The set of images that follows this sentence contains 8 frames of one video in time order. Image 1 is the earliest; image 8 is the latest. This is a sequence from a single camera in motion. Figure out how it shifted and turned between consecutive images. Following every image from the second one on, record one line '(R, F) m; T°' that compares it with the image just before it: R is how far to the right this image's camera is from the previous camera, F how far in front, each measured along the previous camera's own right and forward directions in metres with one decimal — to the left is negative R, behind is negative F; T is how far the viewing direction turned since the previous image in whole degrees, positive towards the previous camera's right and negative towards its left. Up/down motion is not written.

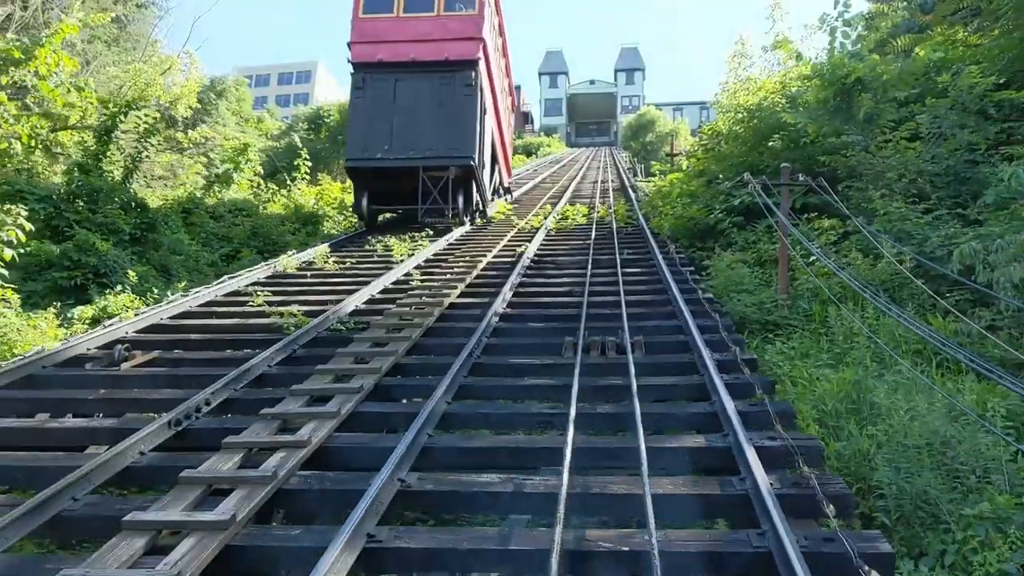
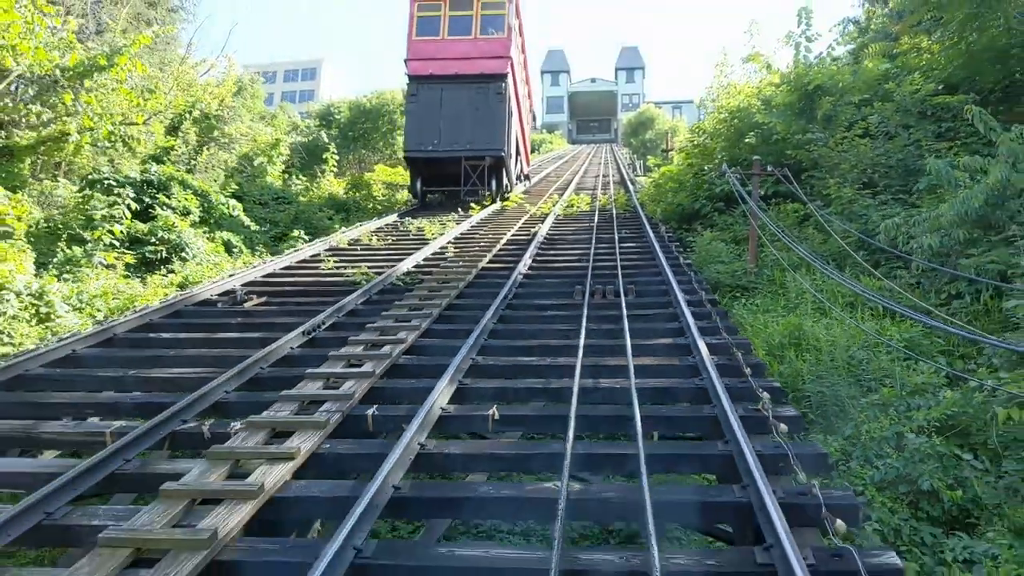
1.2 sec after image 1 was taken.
(-0.2, -1.6) m; 0°
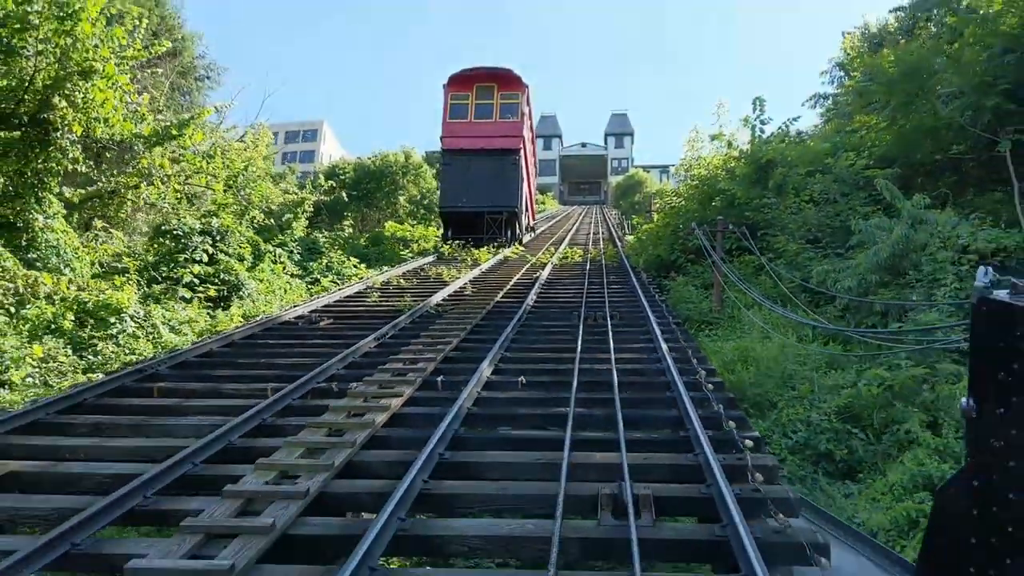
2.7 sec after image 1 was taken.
(-0.2, -1.9) m; +1°
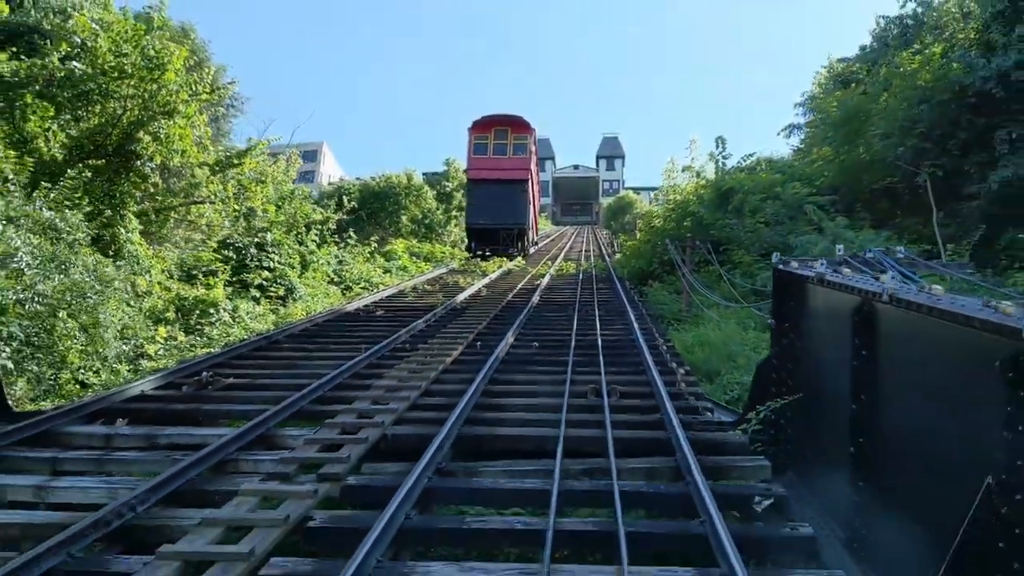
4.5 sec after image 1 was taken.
(-0.2, -2.5) m; +1°
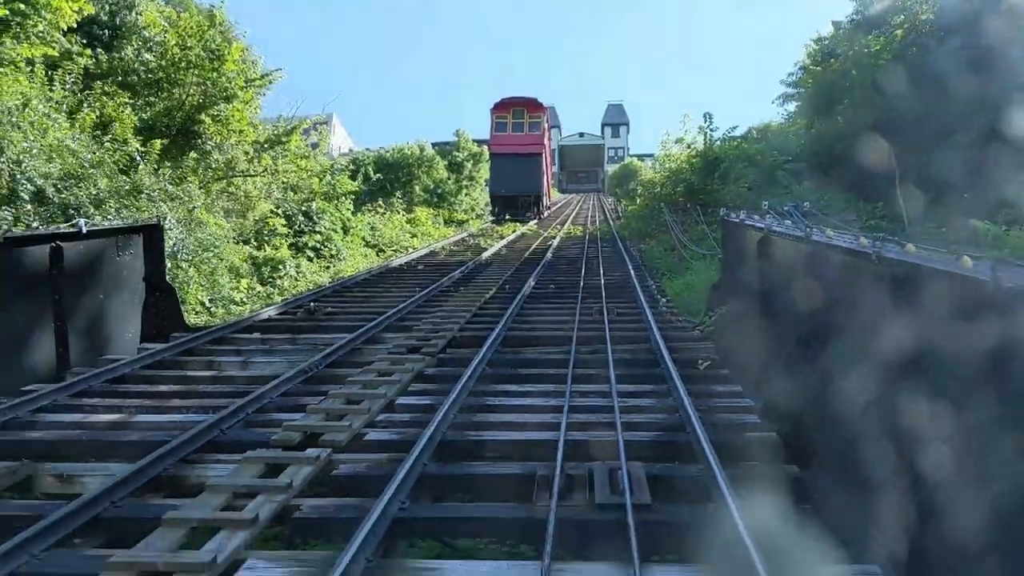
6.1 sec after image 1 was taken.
(-0.2, -2.2) m; 0°
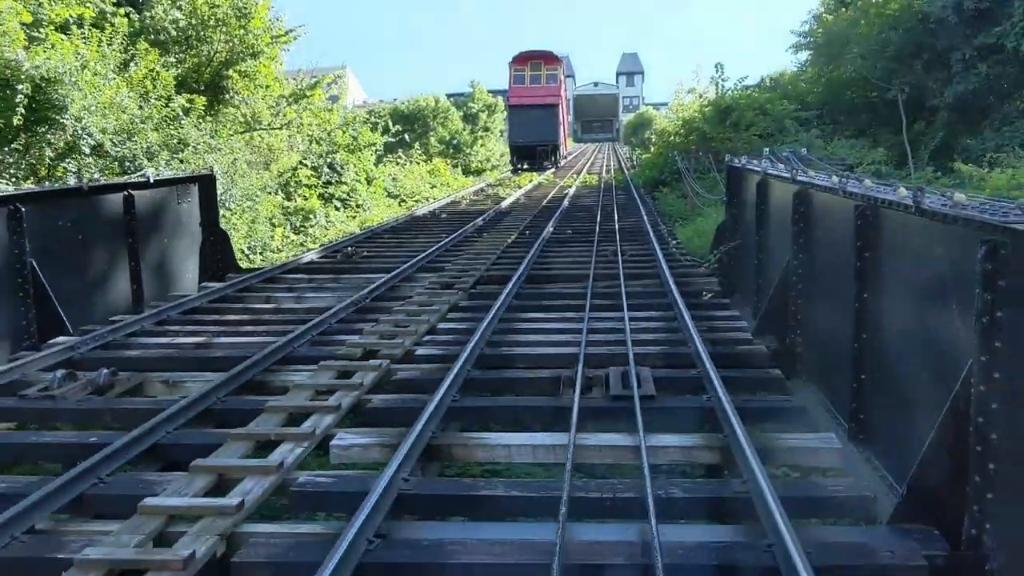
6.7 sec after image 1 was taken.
(-0.1, -0.7) m; -1°
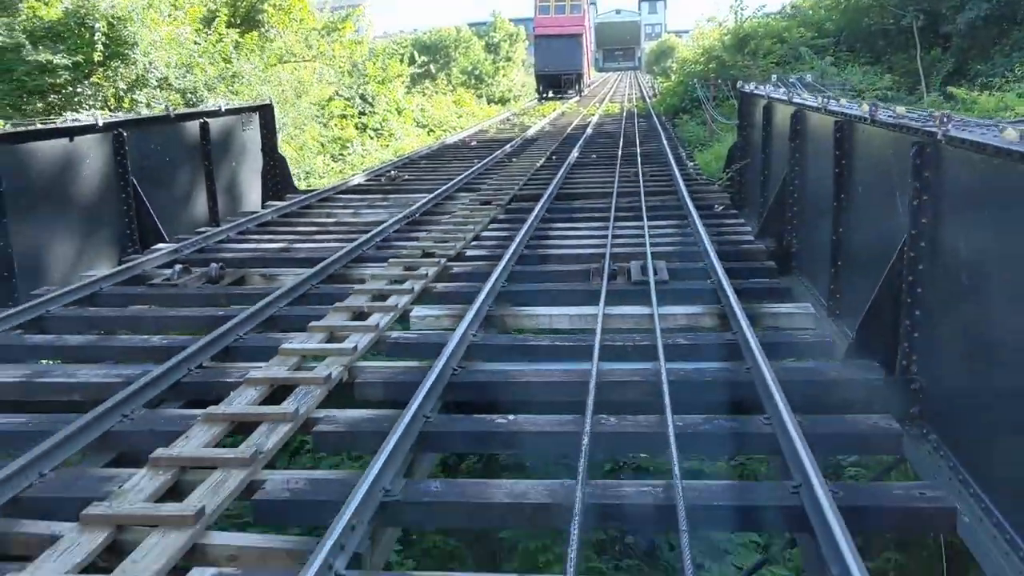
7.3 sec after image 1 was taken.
(-0.1, -0.9) m; -1°
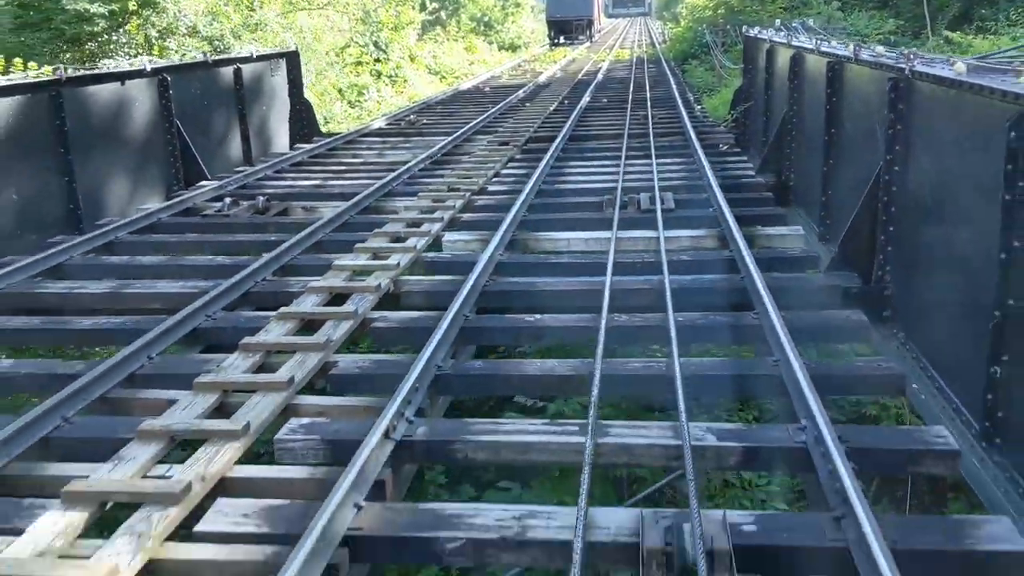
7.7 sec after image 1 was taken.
(-0.1, -0.5) m; -1°
